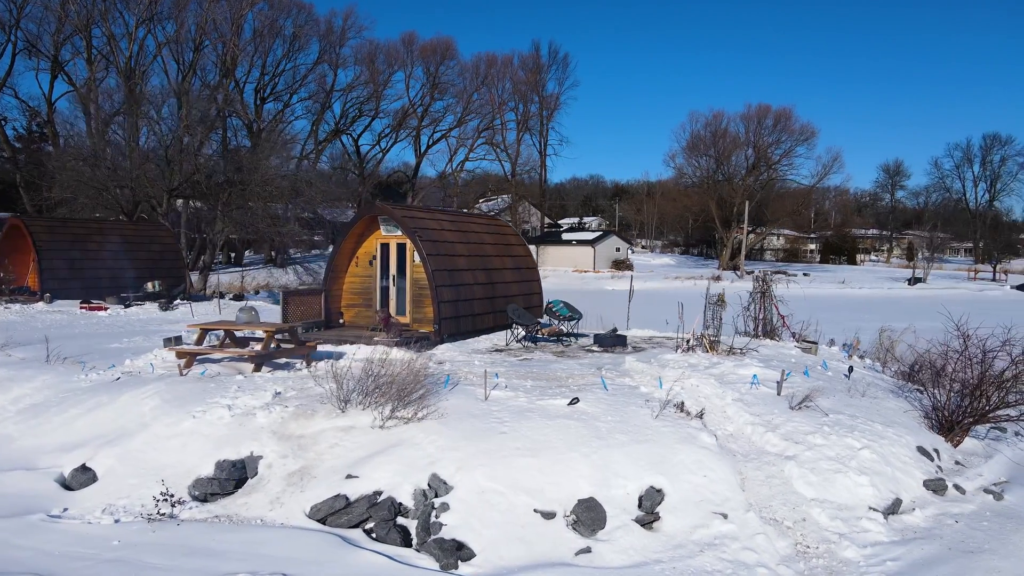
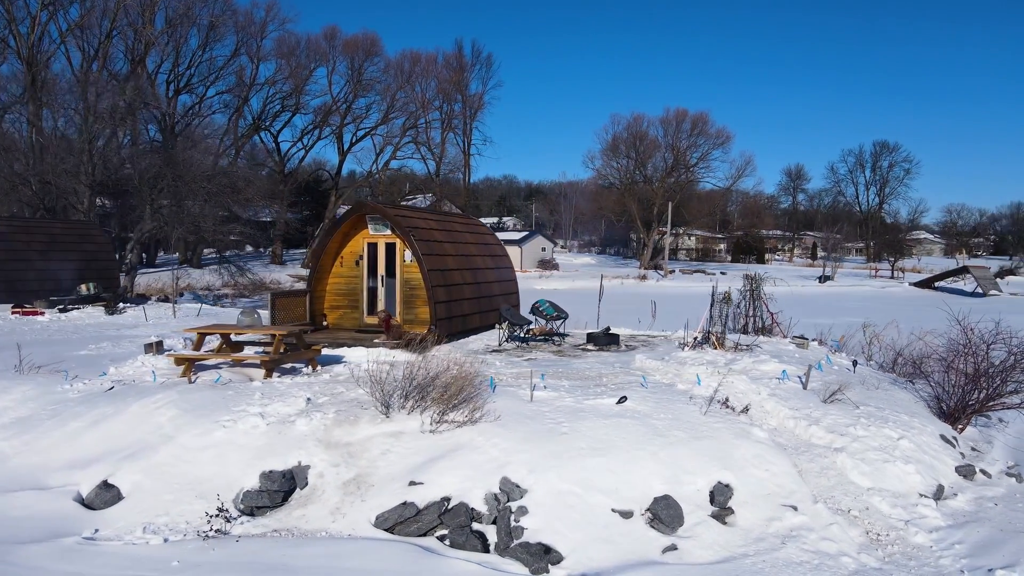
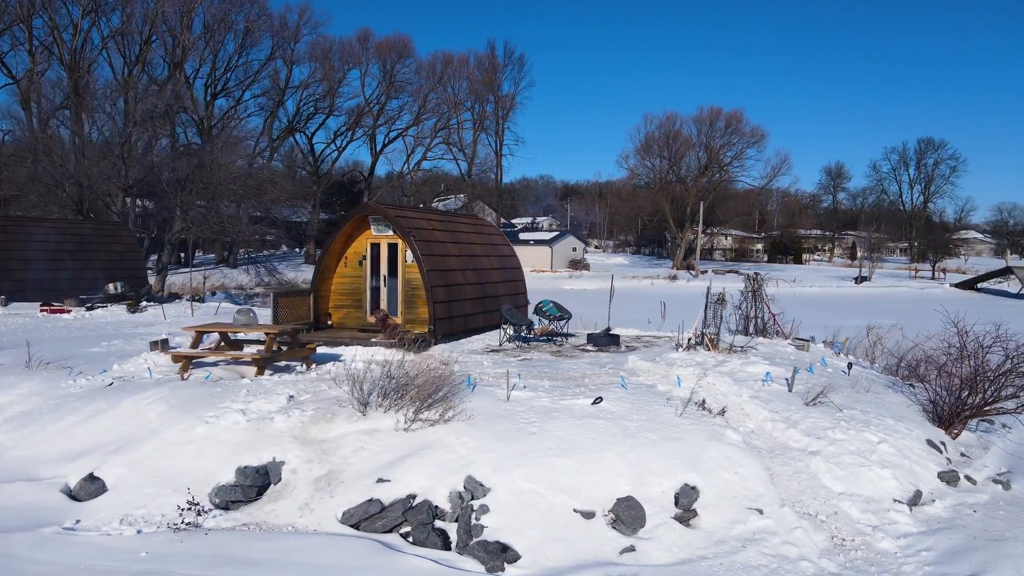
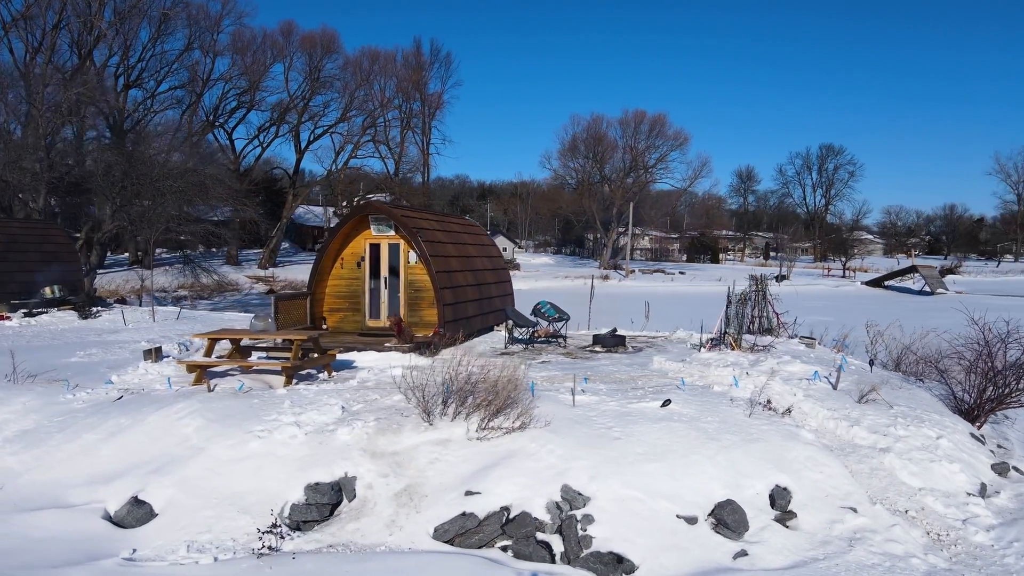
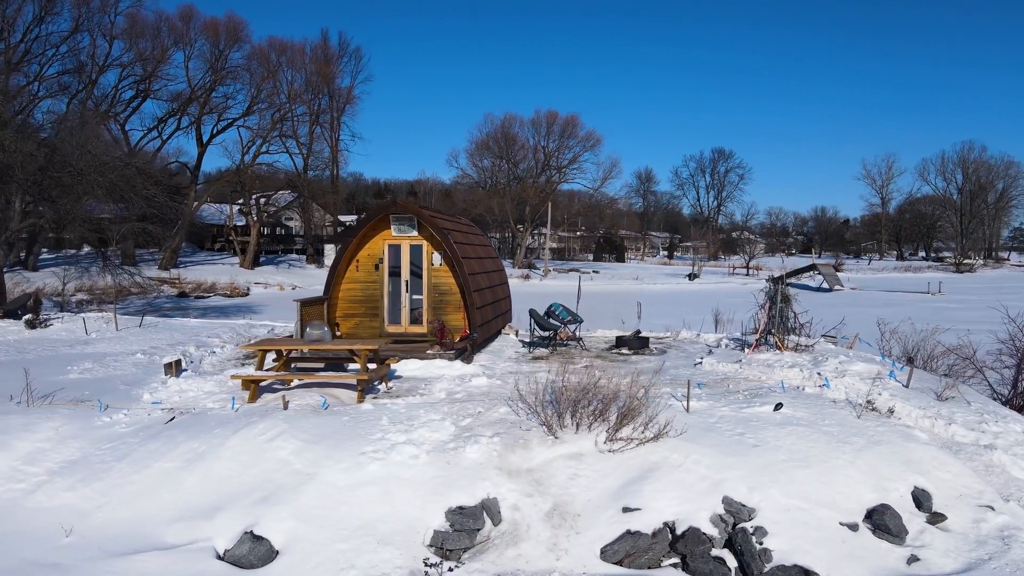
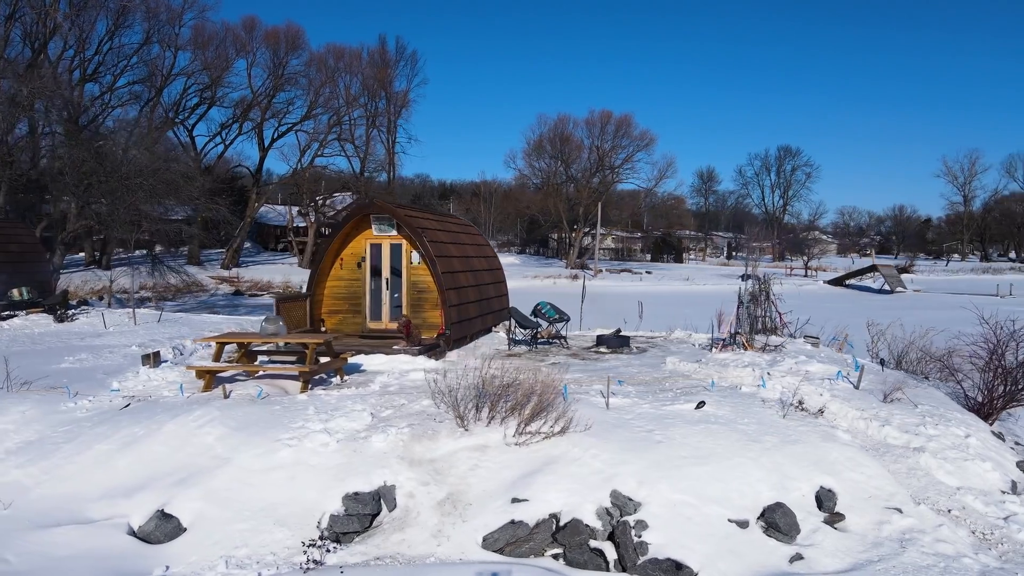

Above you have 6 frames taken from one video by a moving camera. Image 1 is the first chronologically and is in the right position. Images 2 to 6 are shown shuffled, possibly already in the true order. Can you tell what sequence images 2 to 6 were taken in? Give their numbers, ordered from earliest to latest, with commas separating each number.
3, 2, 4, 6, 5
